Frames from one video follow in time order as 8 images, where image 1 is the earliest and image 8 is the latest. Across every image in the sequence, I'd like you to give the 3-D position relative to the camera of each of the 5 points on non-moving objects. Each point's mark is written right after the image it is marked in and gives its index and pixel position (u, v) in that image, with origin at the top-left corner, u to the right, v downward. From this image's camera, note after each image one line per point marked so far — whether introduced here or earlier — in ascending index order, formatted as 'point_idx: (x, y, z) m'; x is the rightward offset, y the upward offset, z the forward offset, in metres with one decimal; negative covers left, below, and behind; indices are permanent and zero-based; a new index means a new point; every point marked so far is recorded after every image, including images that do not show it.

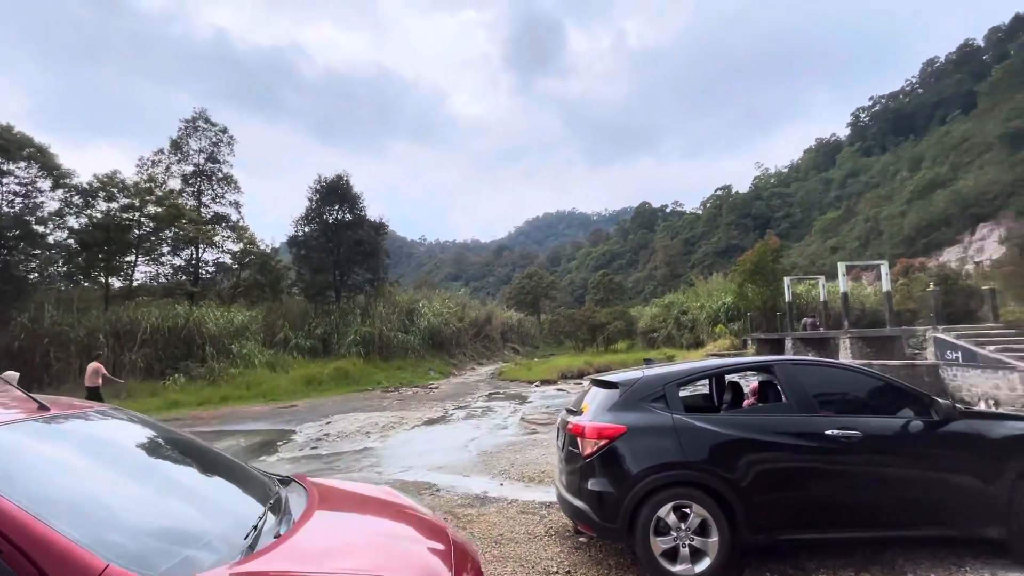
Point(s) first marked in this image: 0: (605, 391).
0: (+0.8, -0.9, +4.0) m
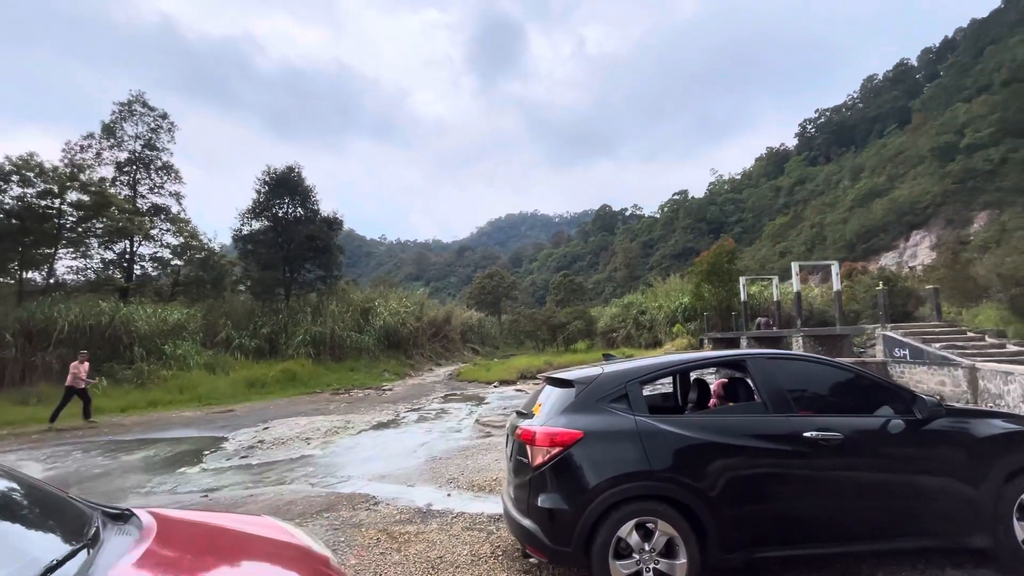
0: (+0.3, -0.7, +3.5) m
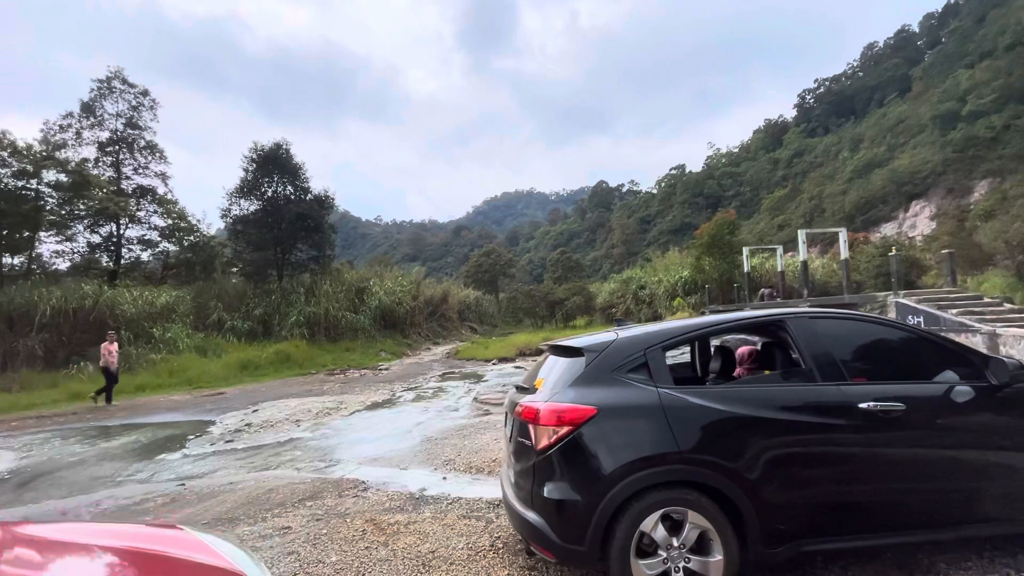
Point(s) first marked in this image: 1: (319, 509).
0: (+0.3, -0.4, +3.0) m
1: (-1.8, -2.1, +4.5) m
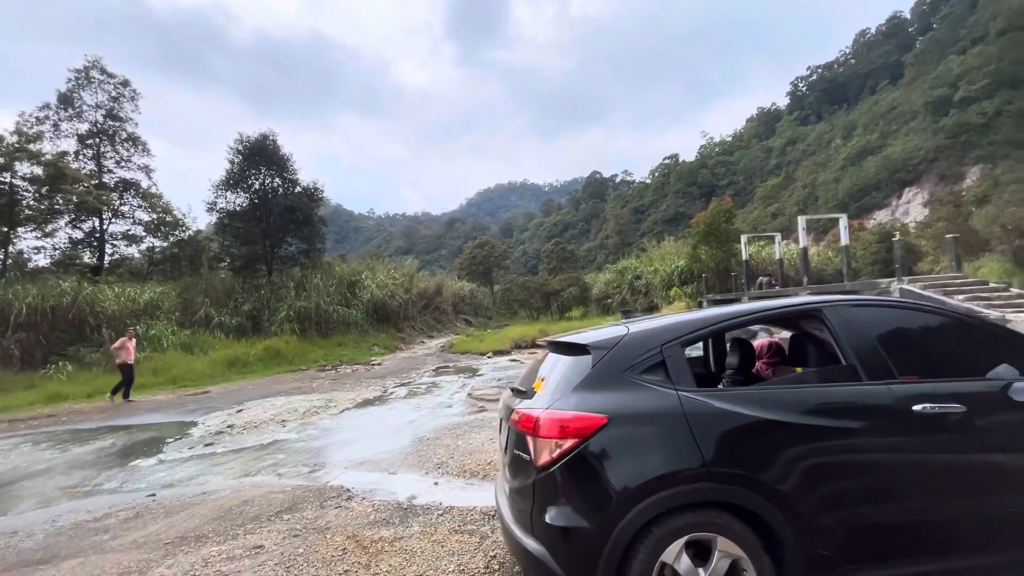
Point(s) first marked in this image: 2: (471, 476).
0: (+0.3, -0.4, +2.6) m
1: (-1.8, -2.0, +4.1) m
2: (-0.4, -2.0, +5.2) m
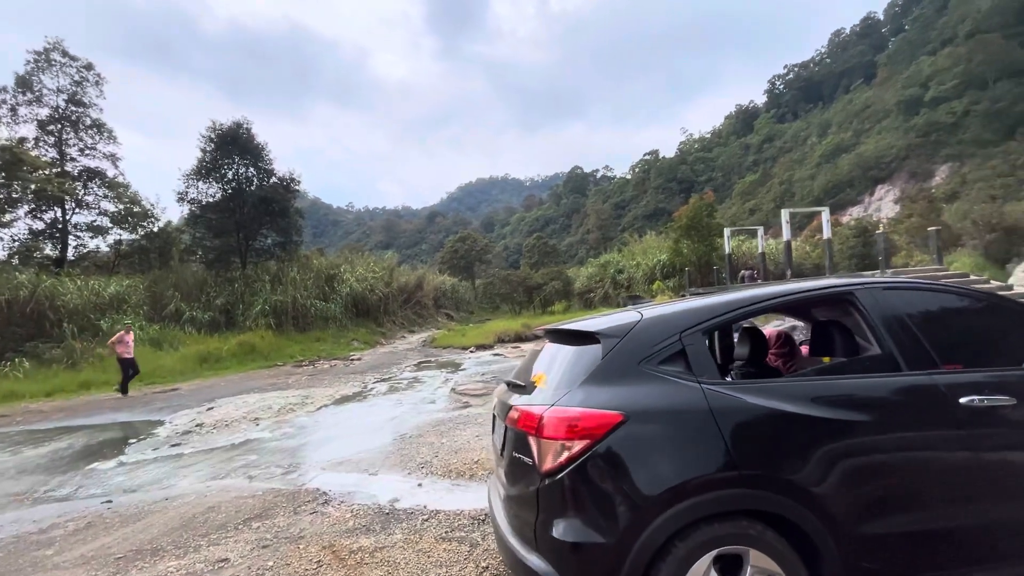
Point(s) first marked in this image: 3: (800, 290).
0: (+0.3, -0.3, +2.3) m
1: (-1.9, -1.9, +3.8) m
2: (-0.6, -1.9, +4.9) m
3: (+1.4, 0.0, +2.3) m
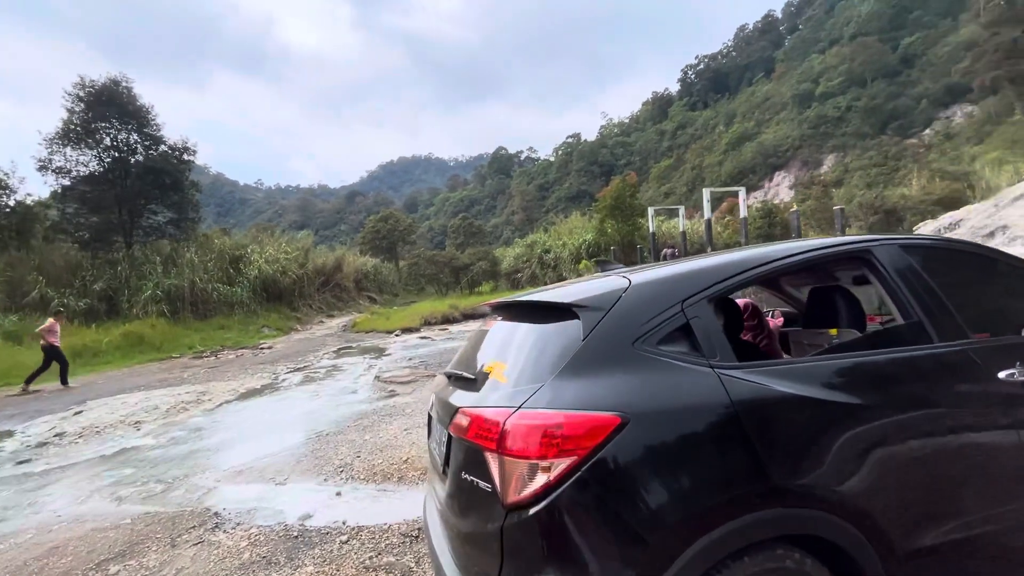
0: (+0.1, -0.1, +1.7) m
1: (-2.3, -1.7, +2.9) m
2: (-1.1, -1.7, +4.2) m
3: (+1.2, +0.2, +1.9) m
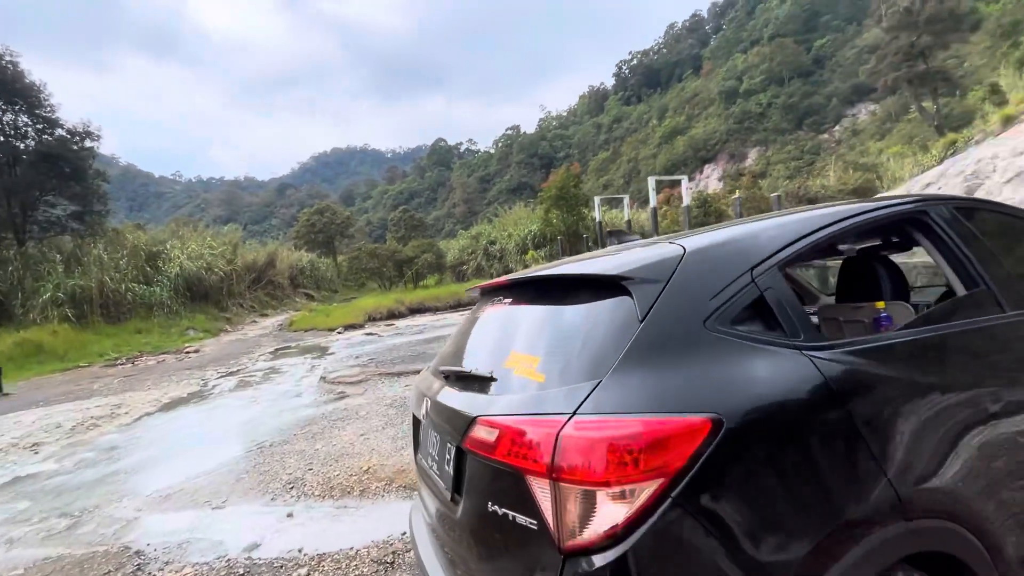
0: (+0.2, -0.1, +1.3) m
1: (-2.3, -1.7, +2.3) m
2: (-1.3, -1.6, +3.7) m
3: (+1.2, +0.3, +1.6) m
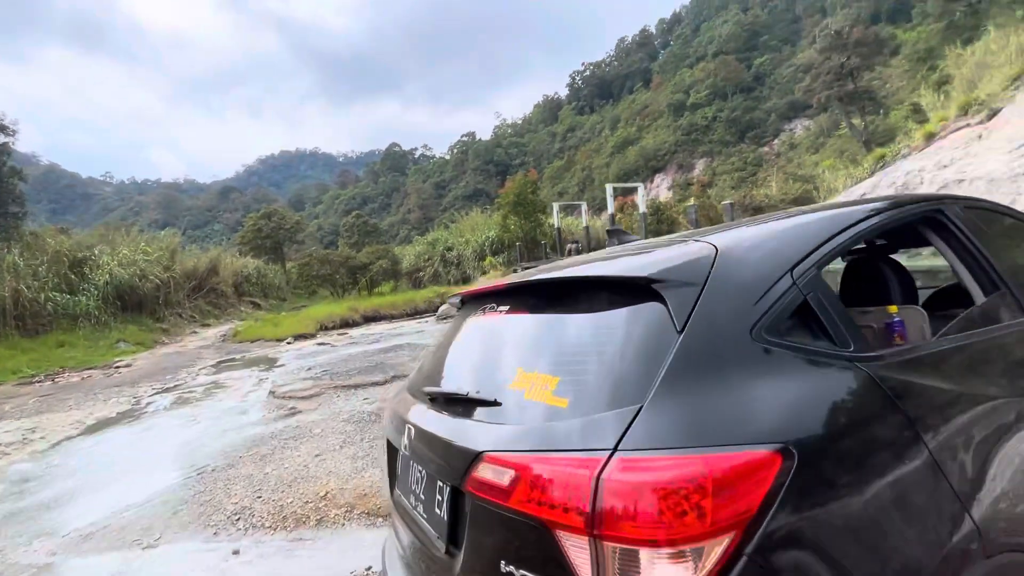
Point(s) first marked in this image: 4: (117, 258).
0: (+0.2, -0.1, +1.1) m
1: (-2.4, -1.7, +1.8) m
2: (-1.5, -1.6, +3.3) m
3: (+1.2, +0.3, +1.5) m
4: (-14.4, +1.2, +17.5) m
